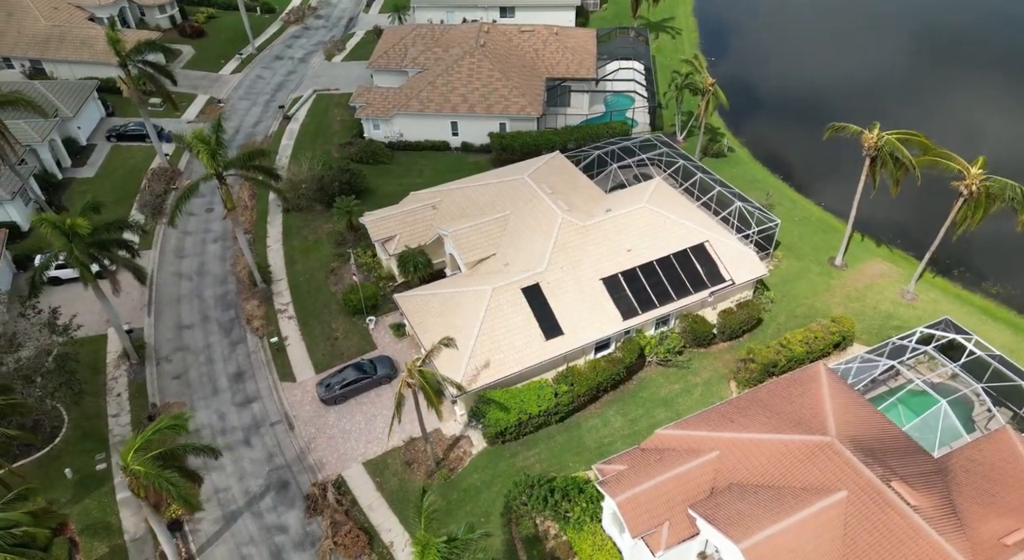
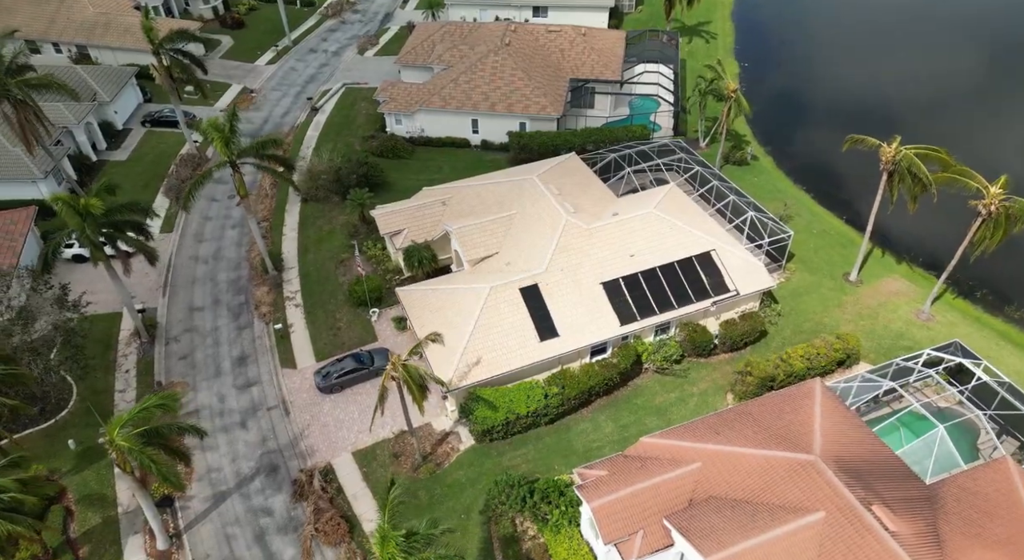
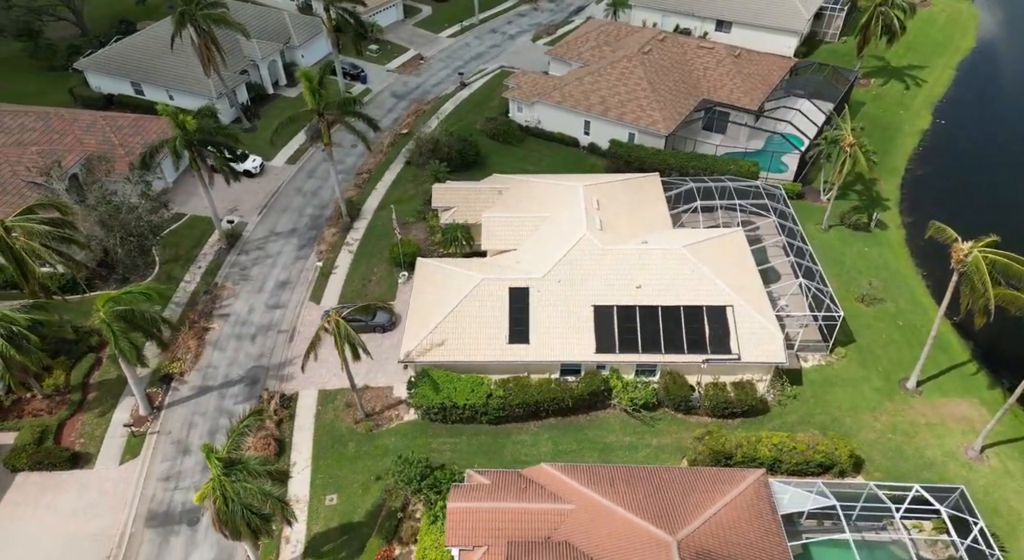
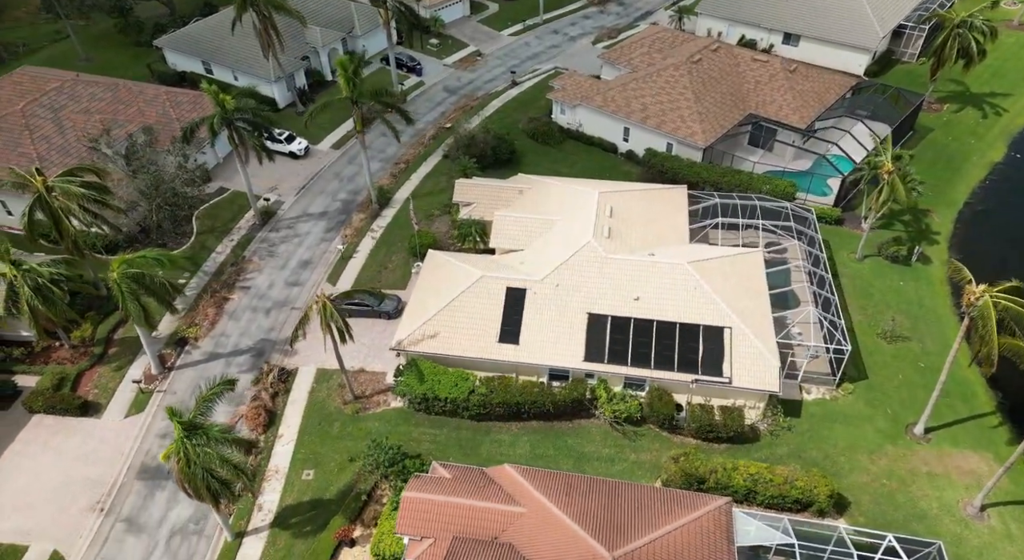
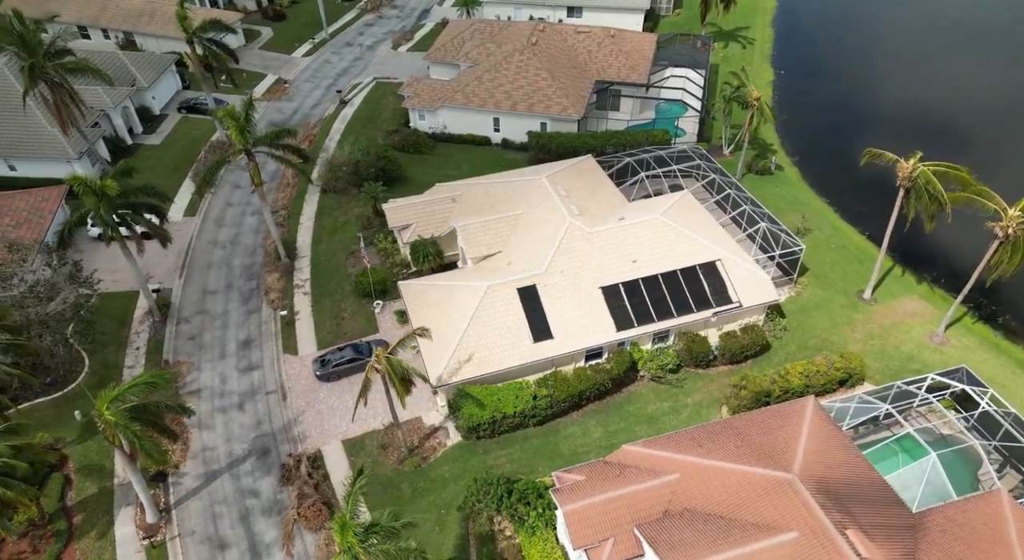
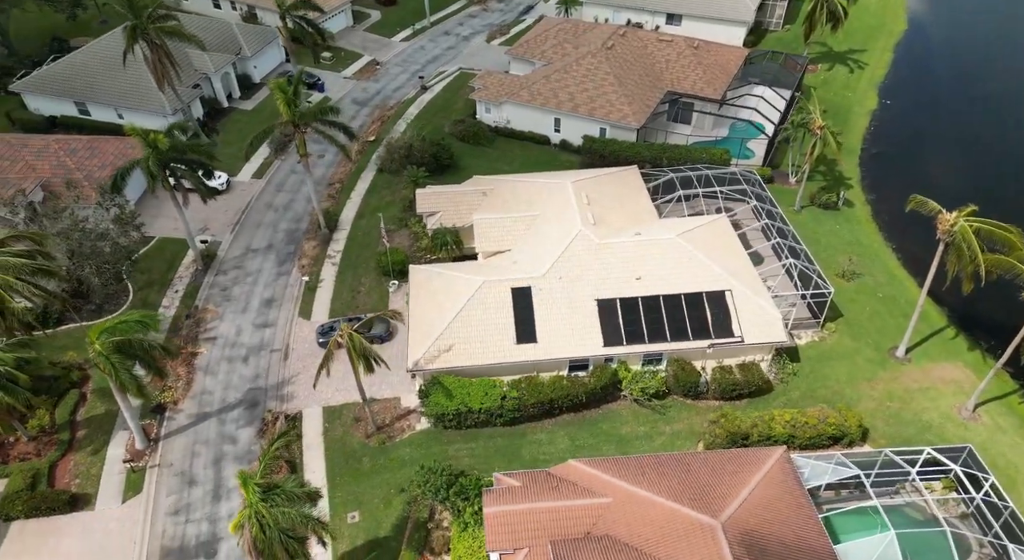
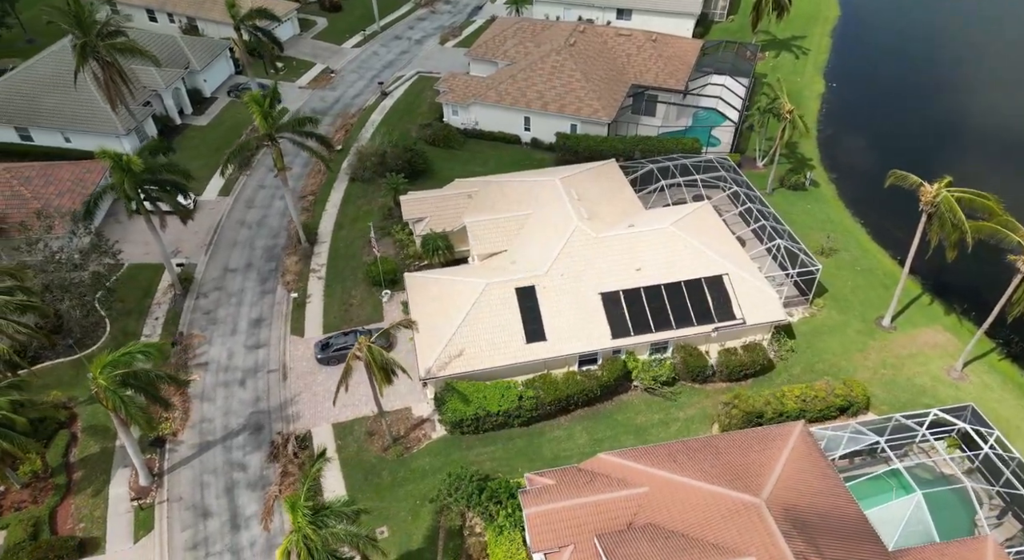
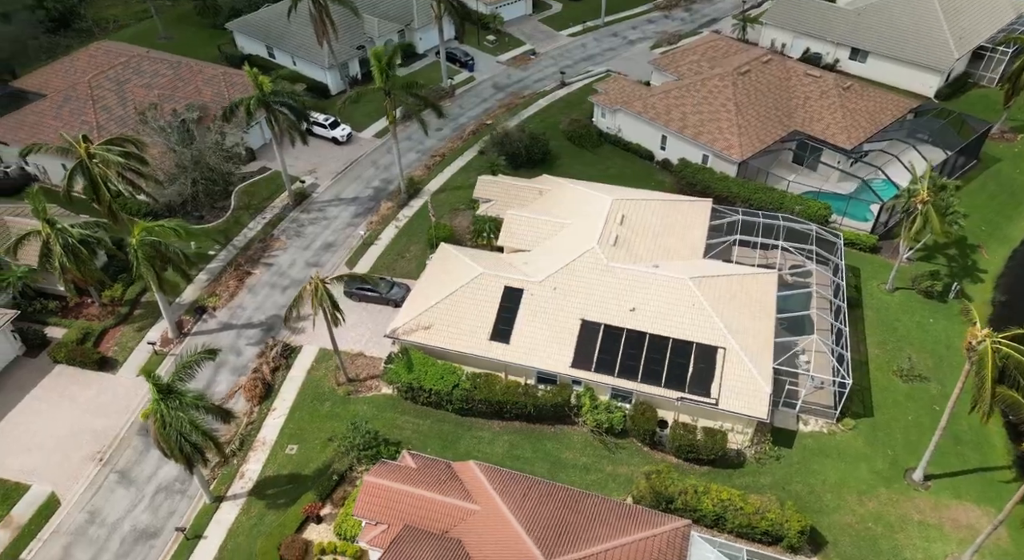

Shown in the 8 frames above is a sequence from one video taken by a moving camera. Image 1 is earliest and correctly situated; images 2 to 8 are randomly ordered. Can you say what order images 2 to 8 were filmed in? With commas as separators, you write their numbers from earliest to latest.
2, 5, 7, 6, 3, 4, 8
